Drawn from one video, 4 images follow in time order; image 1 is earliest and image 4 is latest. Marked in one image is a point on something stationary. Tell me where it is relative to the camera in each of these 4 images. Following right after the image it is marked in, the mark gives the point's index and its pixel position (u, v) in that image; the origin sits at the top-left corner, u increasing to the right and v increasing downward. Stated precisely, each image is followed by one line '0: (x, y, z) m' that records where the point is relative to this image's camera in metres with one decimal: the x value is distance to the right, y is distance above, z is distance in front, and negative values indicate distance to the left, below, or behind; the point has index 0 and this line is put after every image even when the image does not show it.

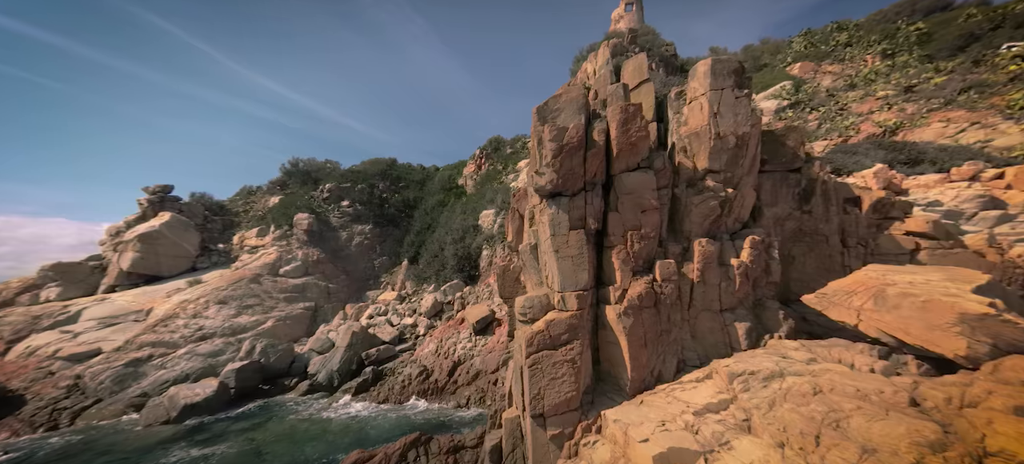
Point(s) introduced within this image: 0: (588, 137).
0: (+2.4, +3.0, +12.2) m
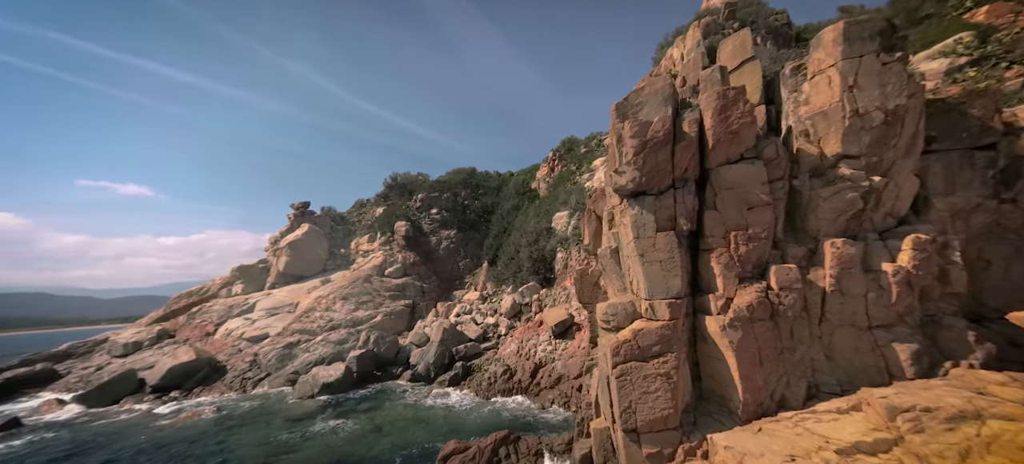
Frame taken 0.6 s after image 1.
0: (+4.7, +2.9, +11.1) m
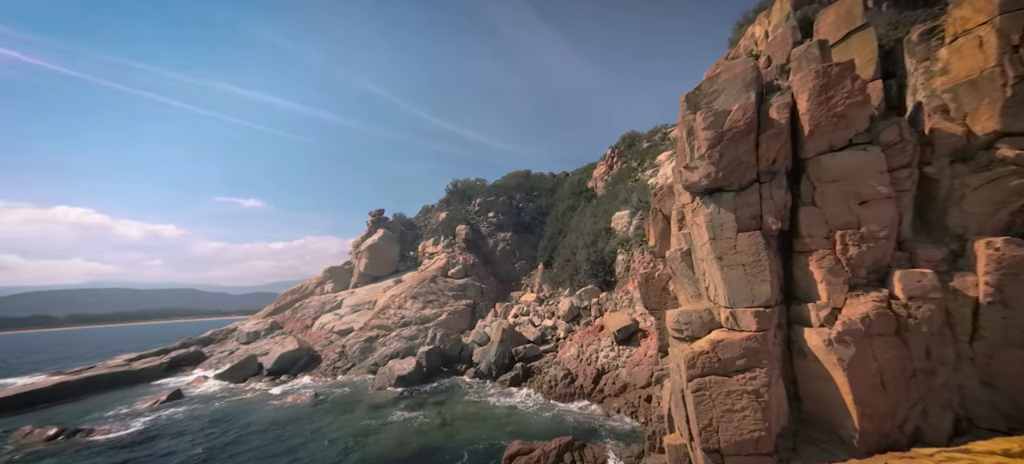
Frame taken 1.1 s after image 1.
0: (+6.4, +3.0, +9.9) m
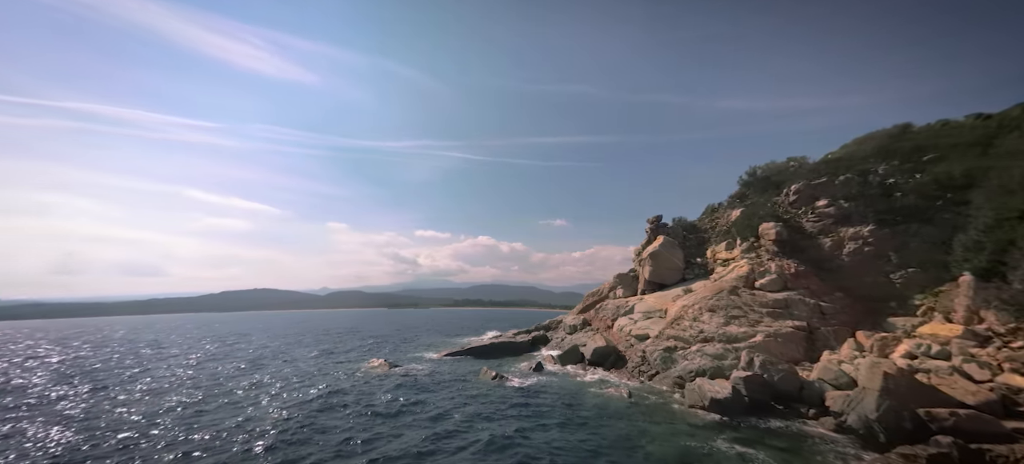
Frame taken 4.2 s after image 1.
0: (+11.6, +3.5, -0.2) m
